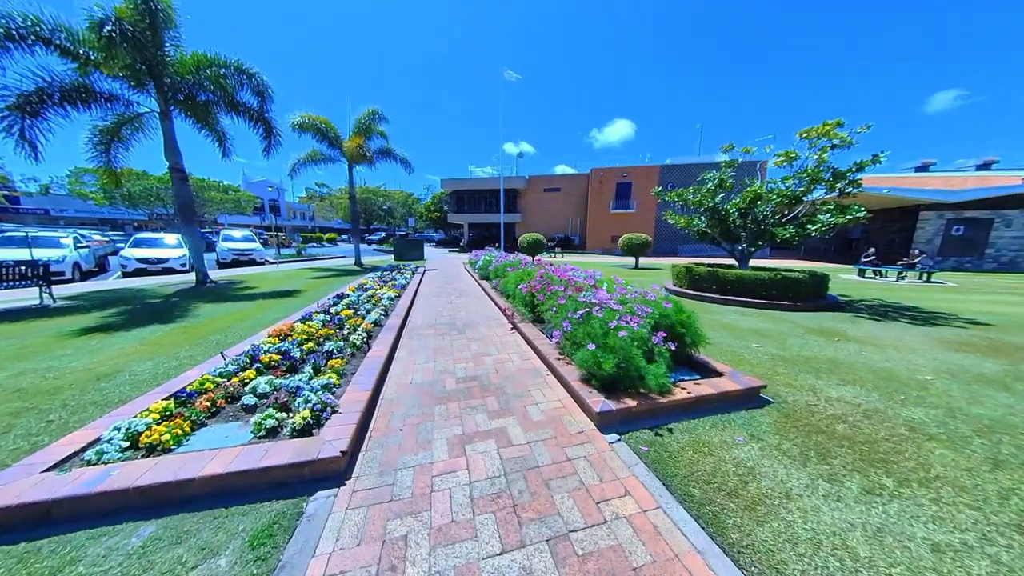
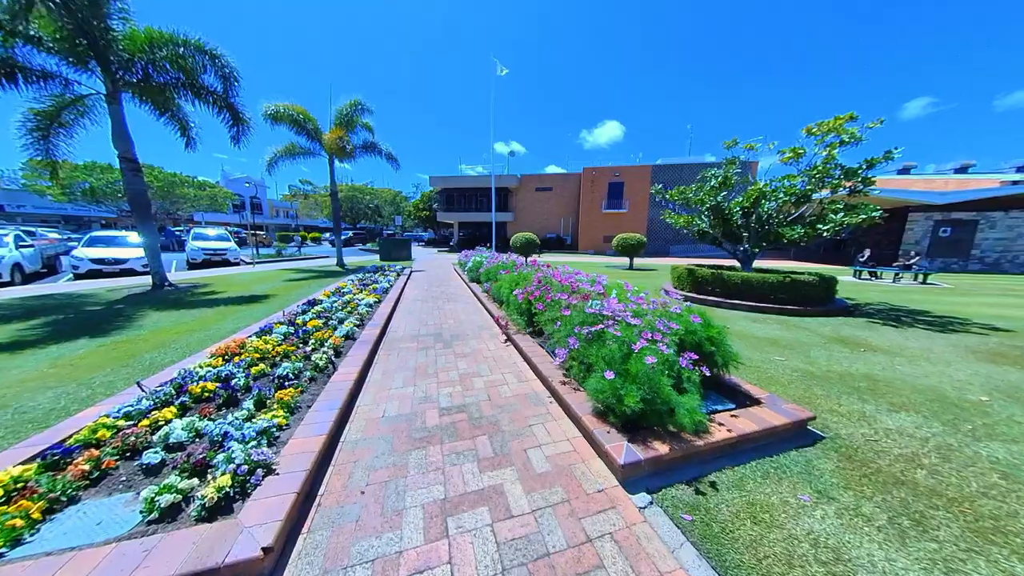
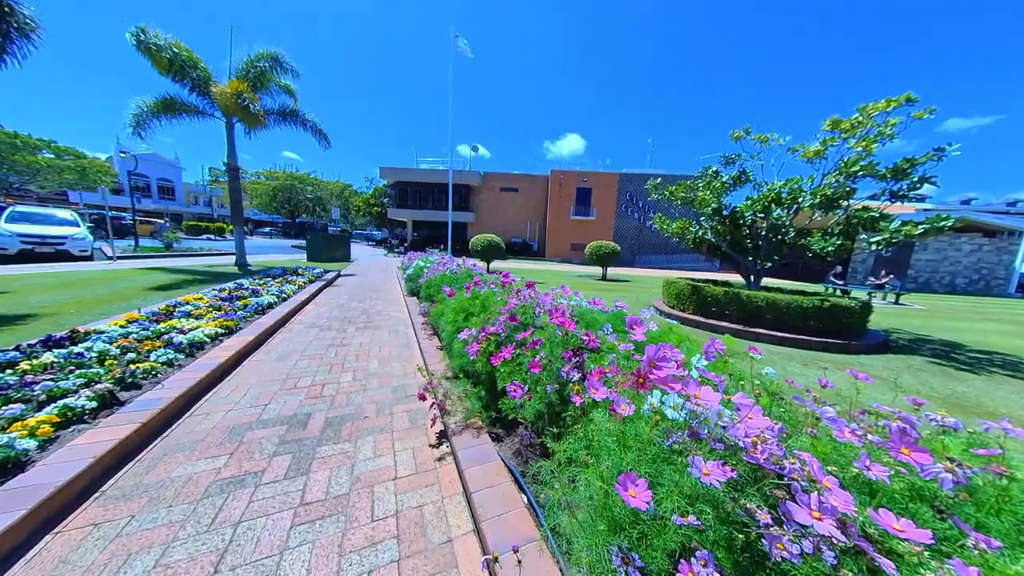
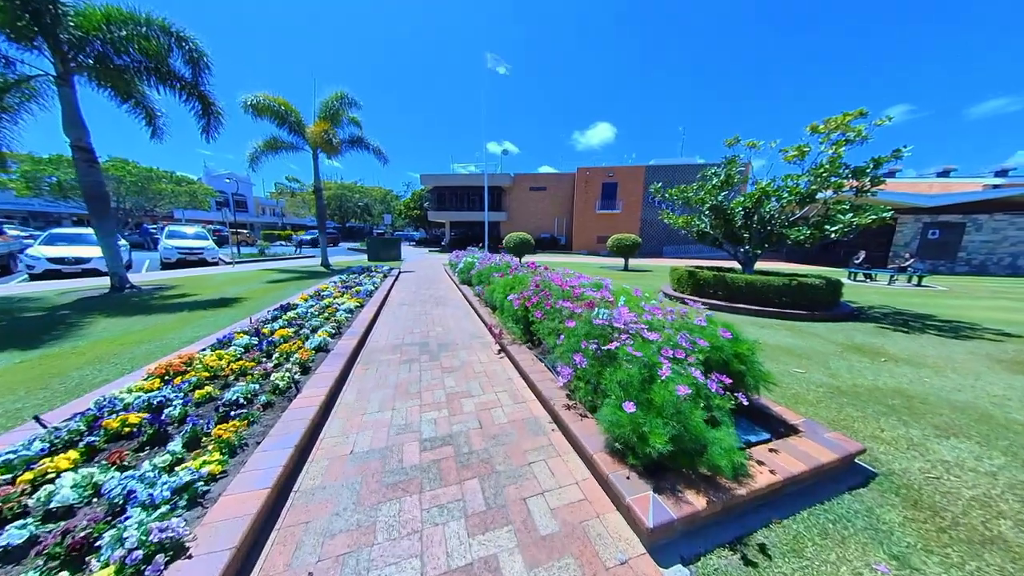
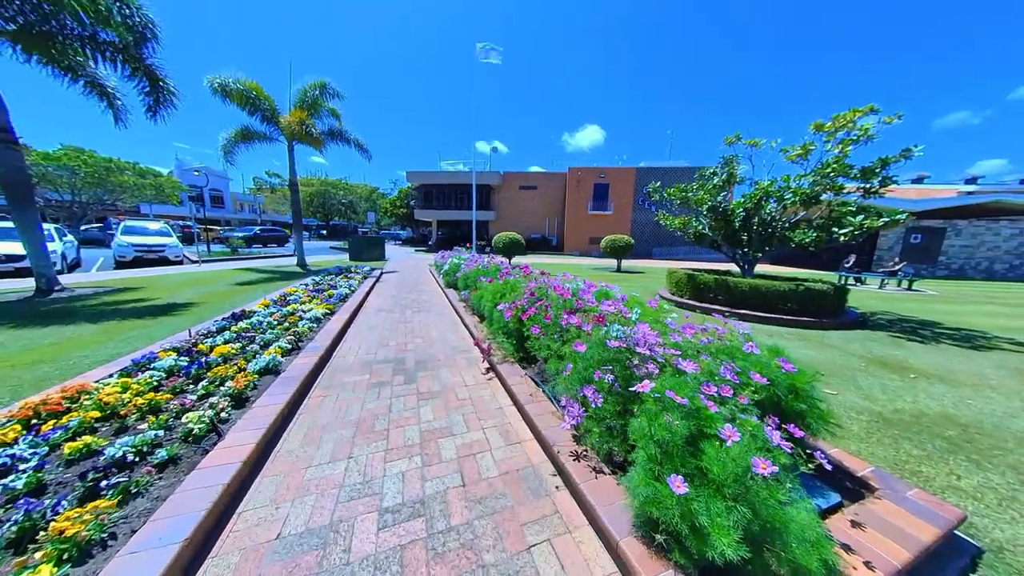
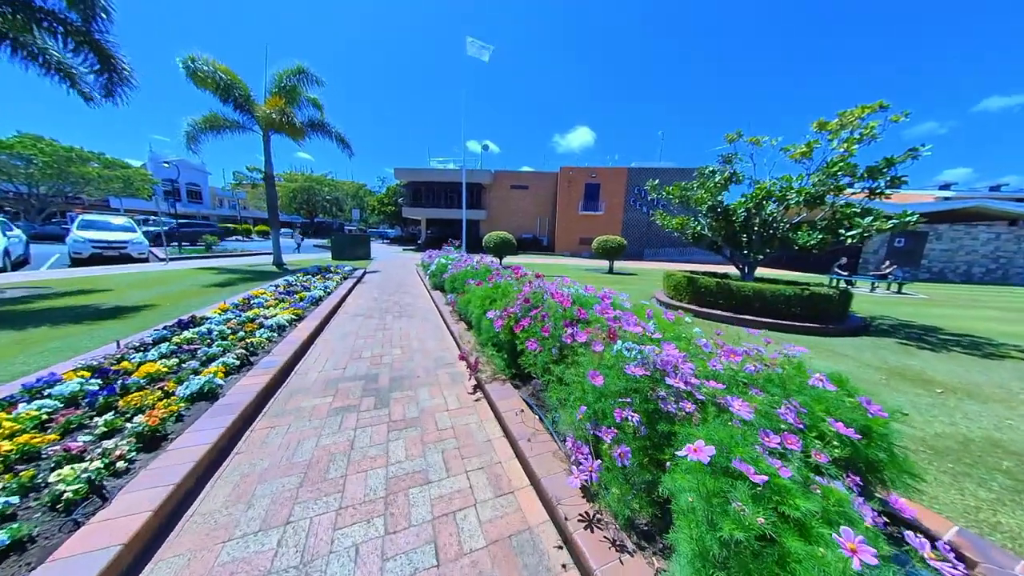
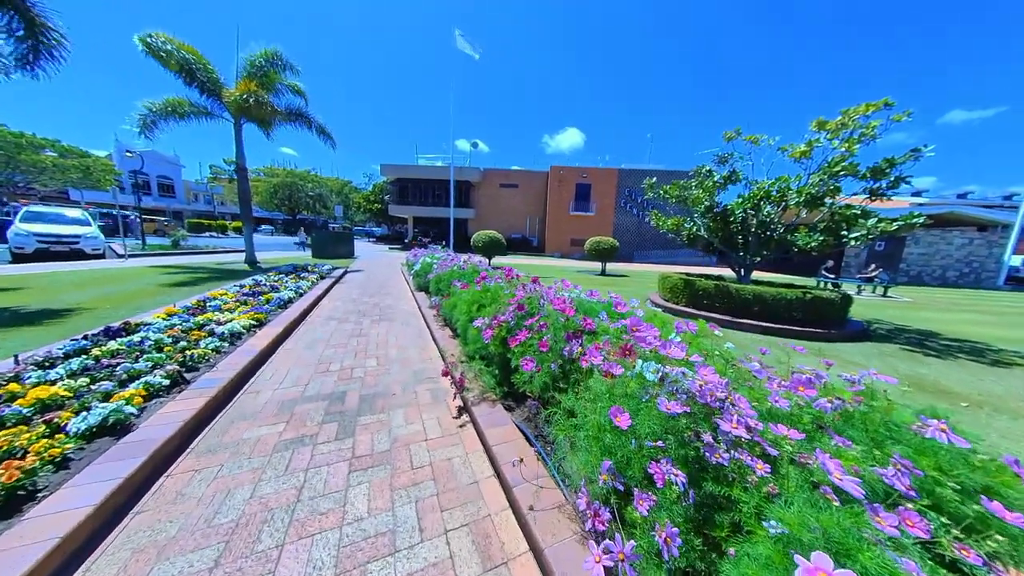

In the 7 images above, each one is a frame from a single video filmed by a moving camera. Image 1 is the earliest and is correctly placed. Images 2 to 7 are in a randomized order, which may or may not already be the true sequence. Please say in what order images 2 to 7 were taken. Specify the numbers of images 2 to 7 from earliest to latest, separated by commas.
2, 4, 5, 6, 7, 3
